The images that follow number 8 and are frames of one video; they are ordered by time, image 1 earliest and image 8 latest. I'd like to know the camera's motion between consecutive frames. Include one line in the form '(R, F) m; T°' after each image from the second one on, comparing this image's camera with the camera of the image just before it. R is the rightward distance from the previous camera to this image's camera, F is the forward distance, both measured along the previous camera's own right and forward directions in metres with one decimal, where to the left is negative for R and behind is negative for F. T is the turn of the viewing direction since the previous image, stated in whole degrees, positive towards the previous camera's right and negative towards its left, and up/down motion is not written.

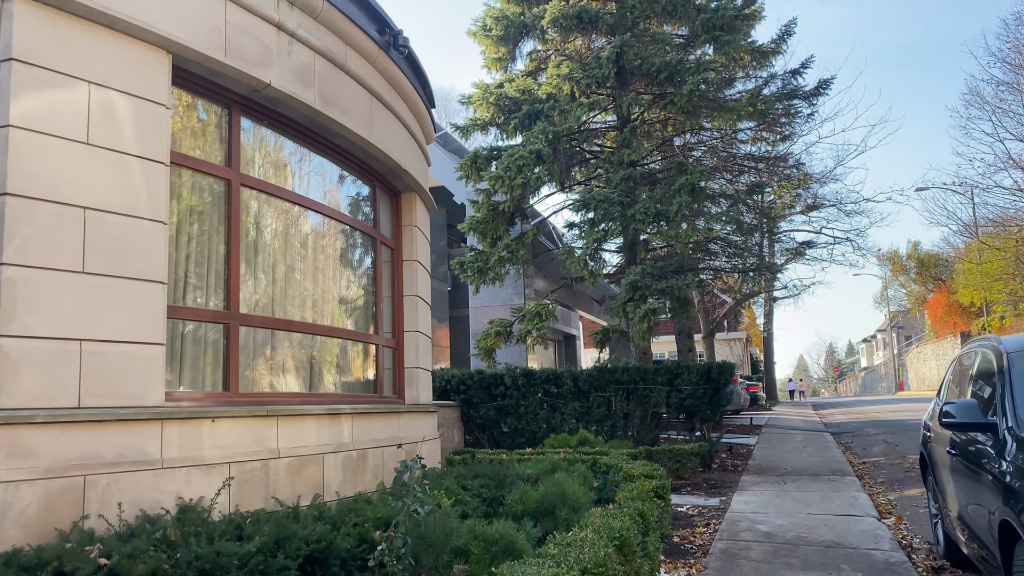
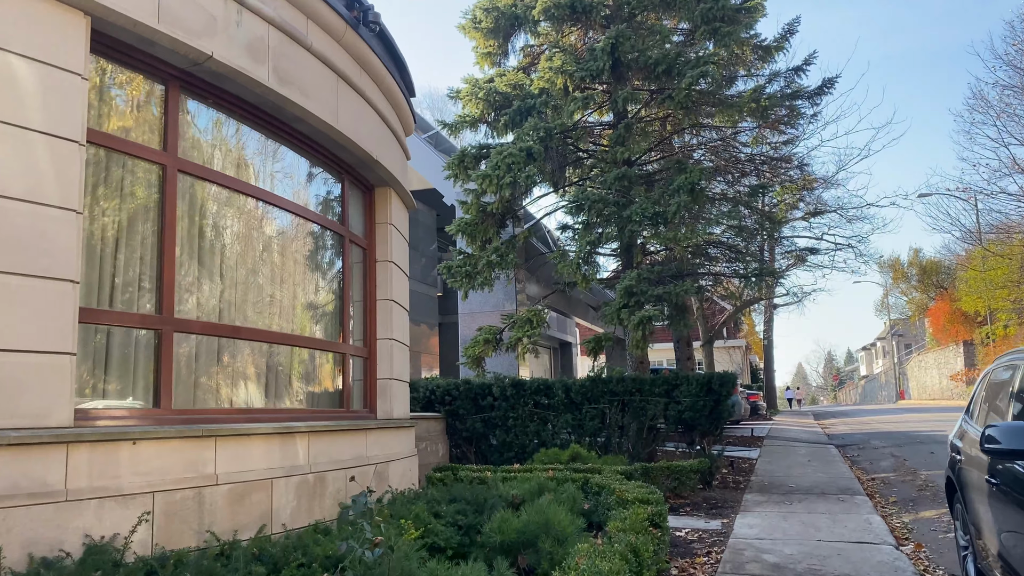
(+0.1, +0.7) m; 0°
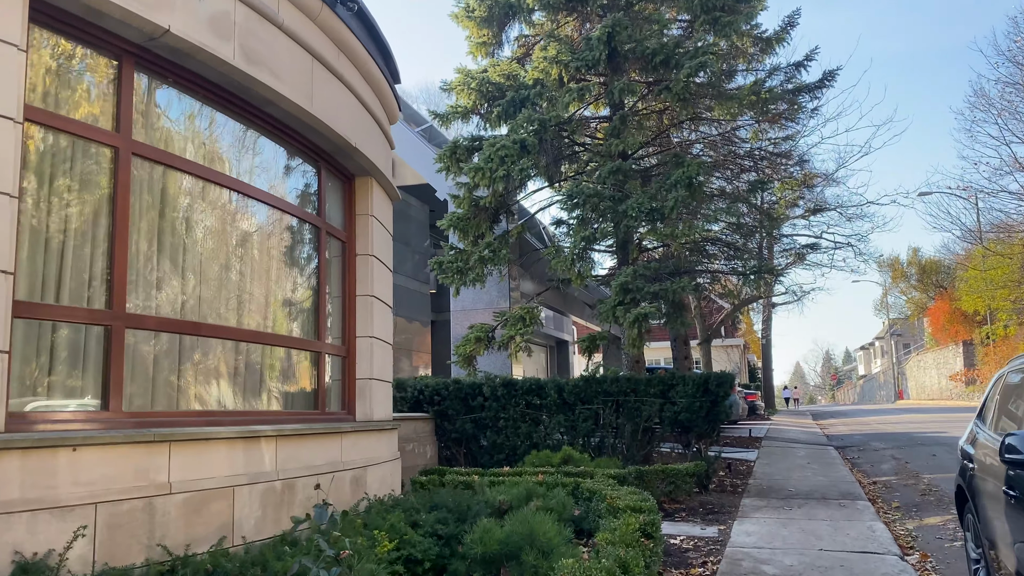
(+0.1, +0.4) m; 0°
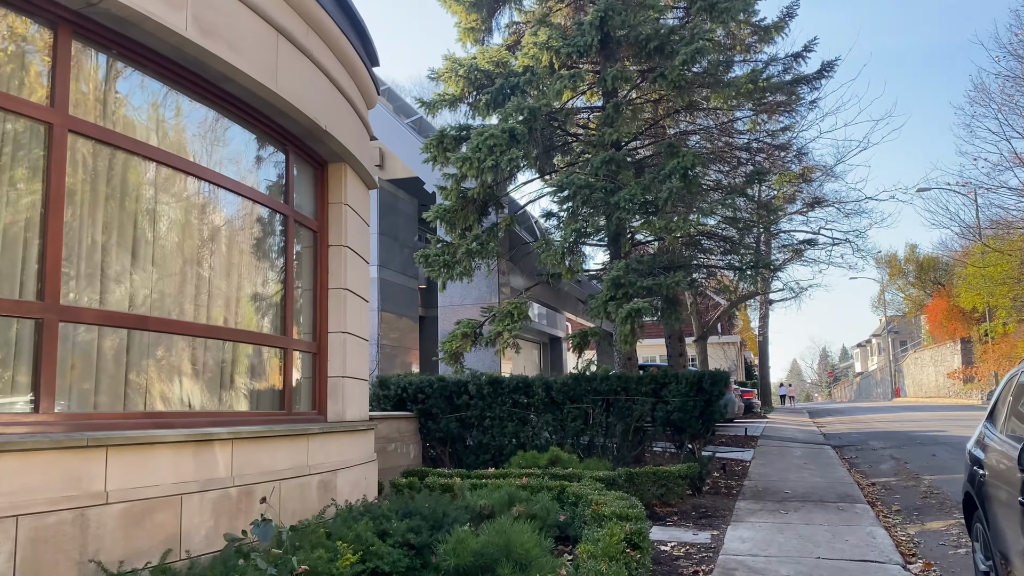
(+0.1, +0.4) m; 0°
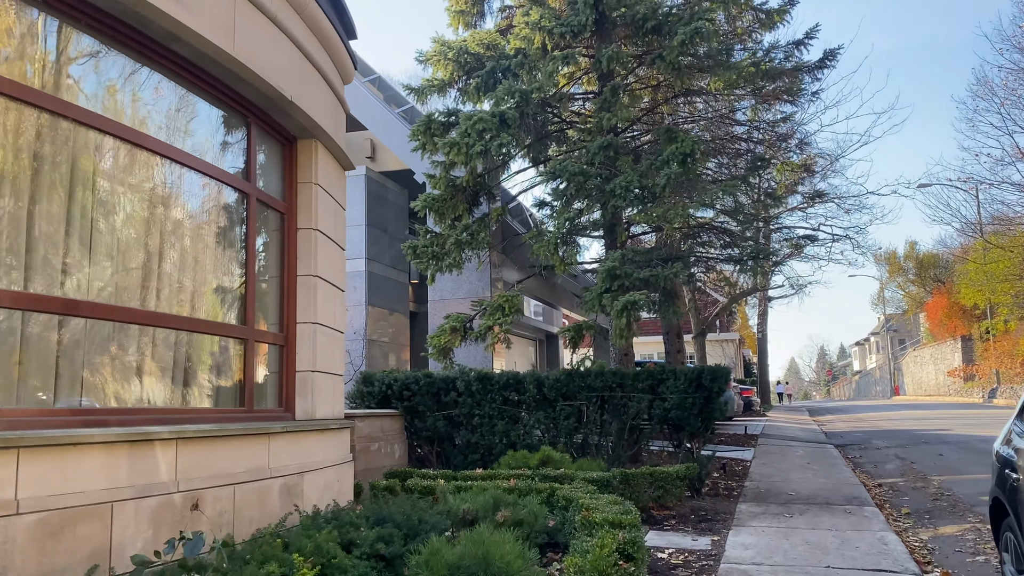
(+0.1, +0.6) m; 0°
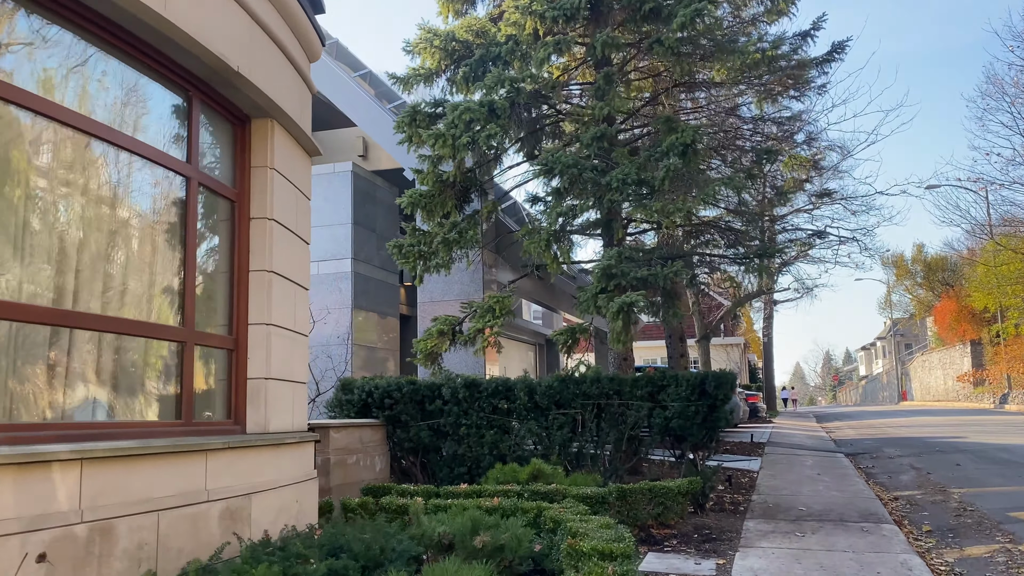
(+0.2, +0.7) m; 0°
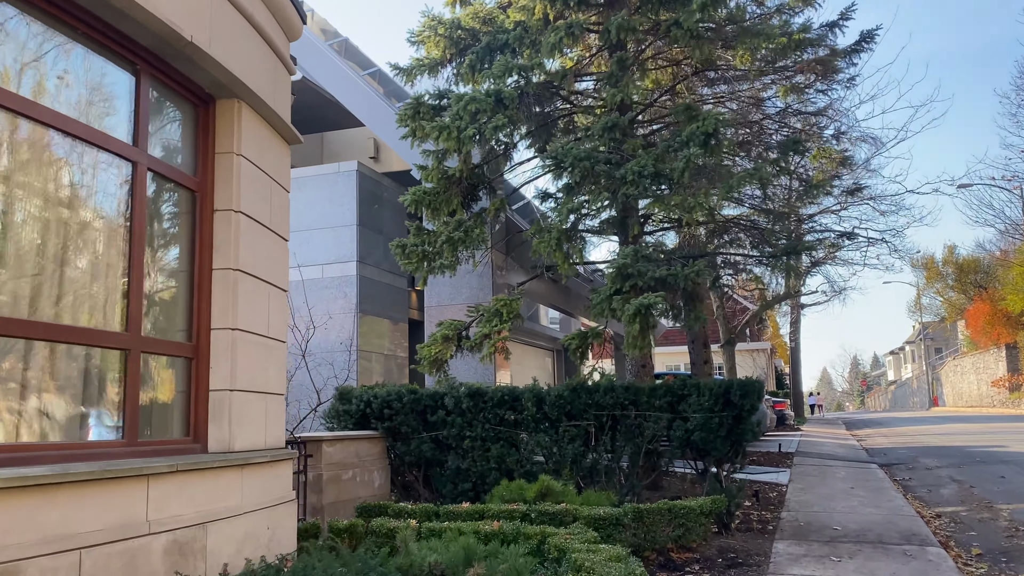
(+0.2, +0.7) m; -2°
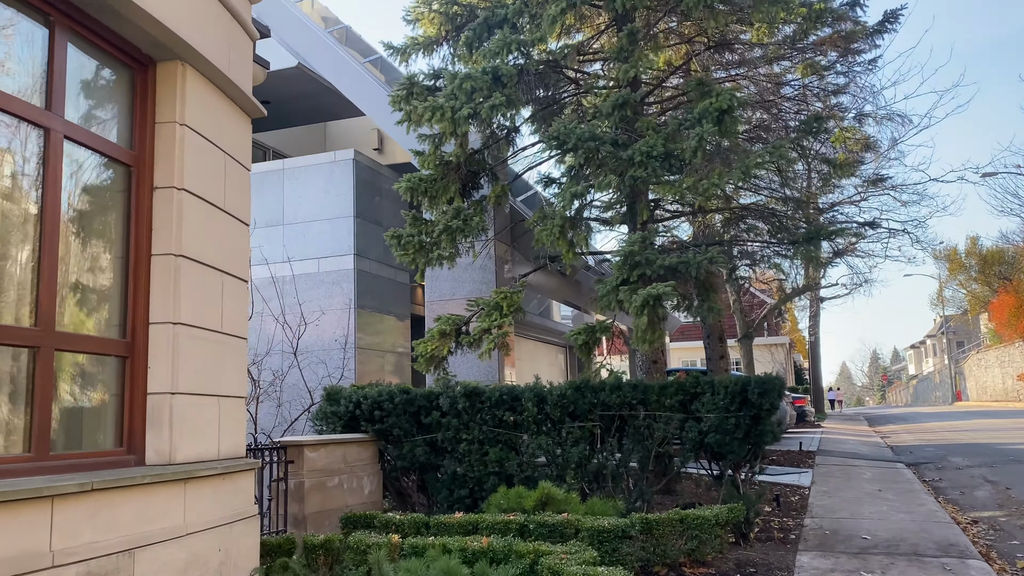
(+0.2, +0.7) m; -1°
